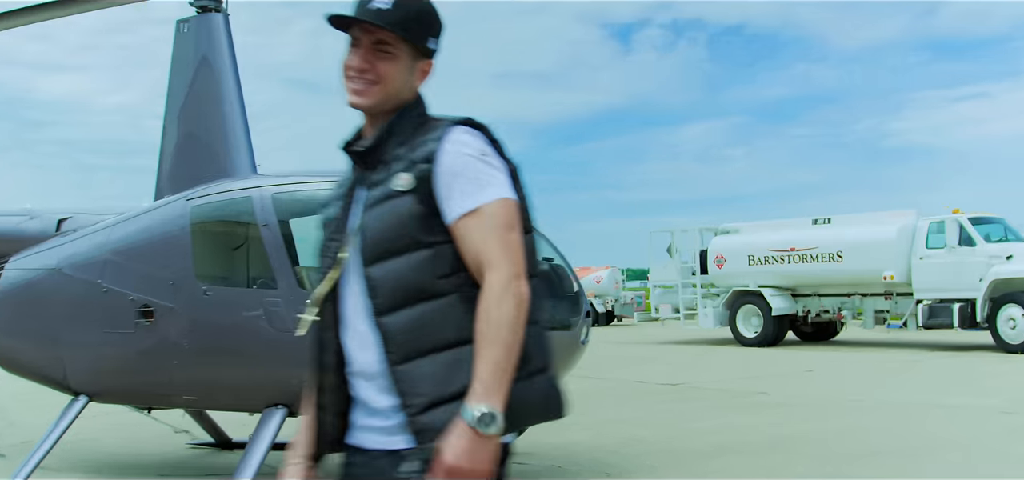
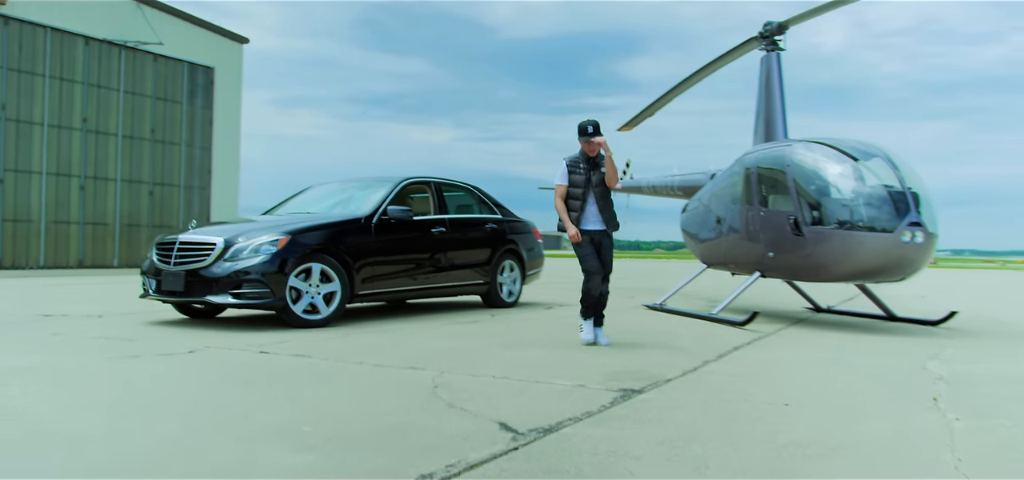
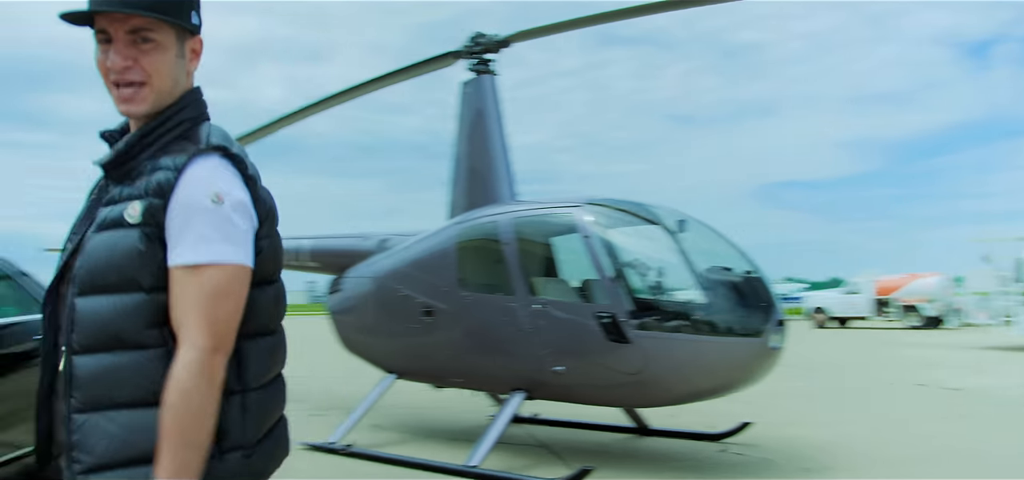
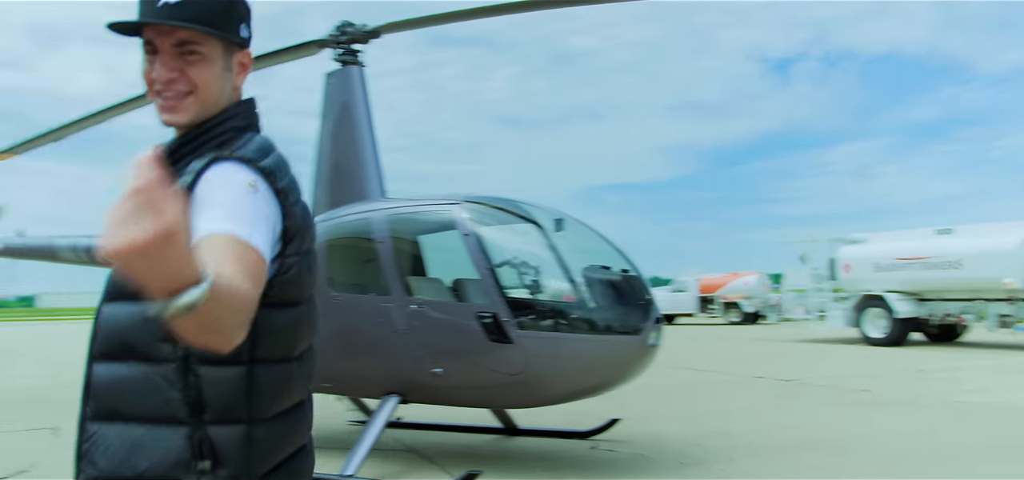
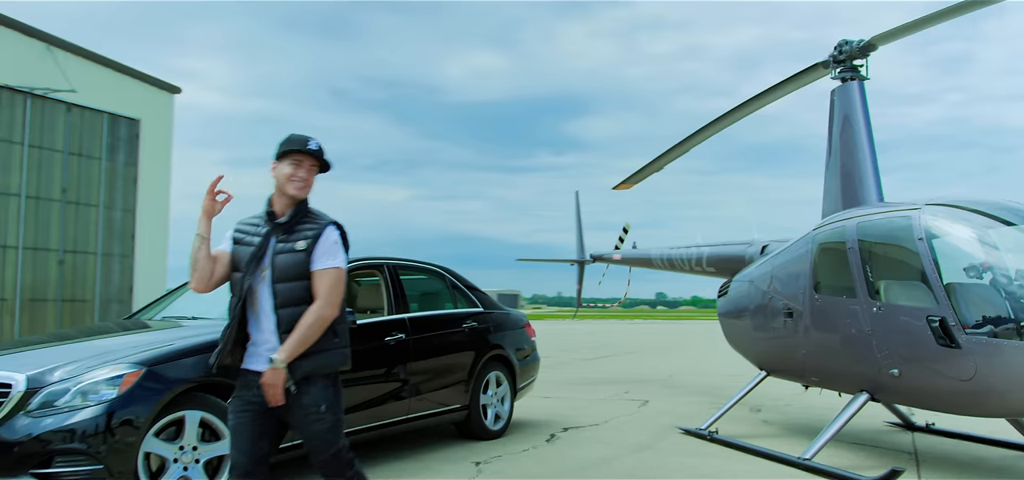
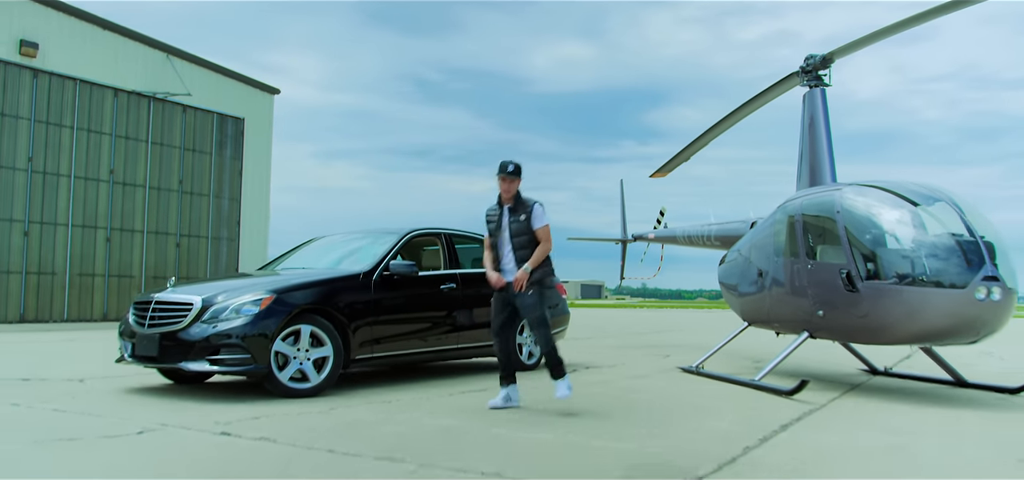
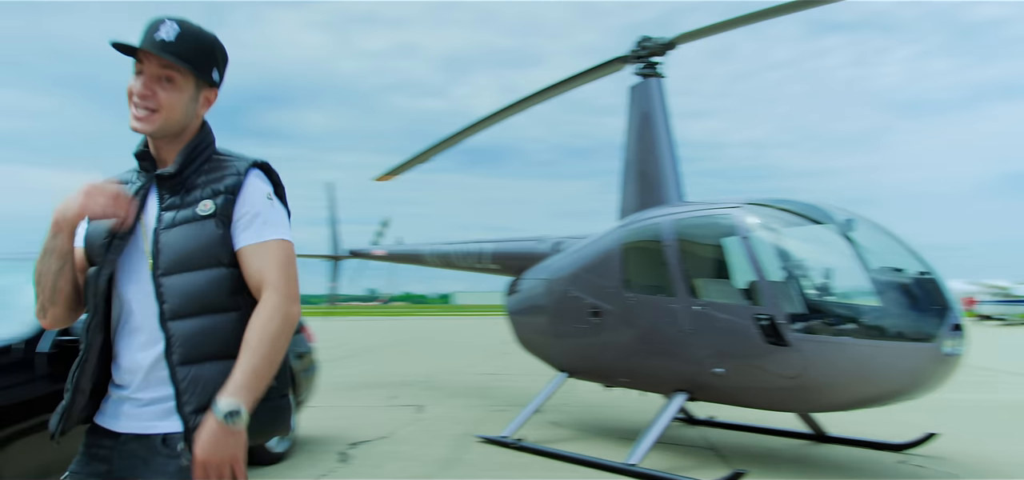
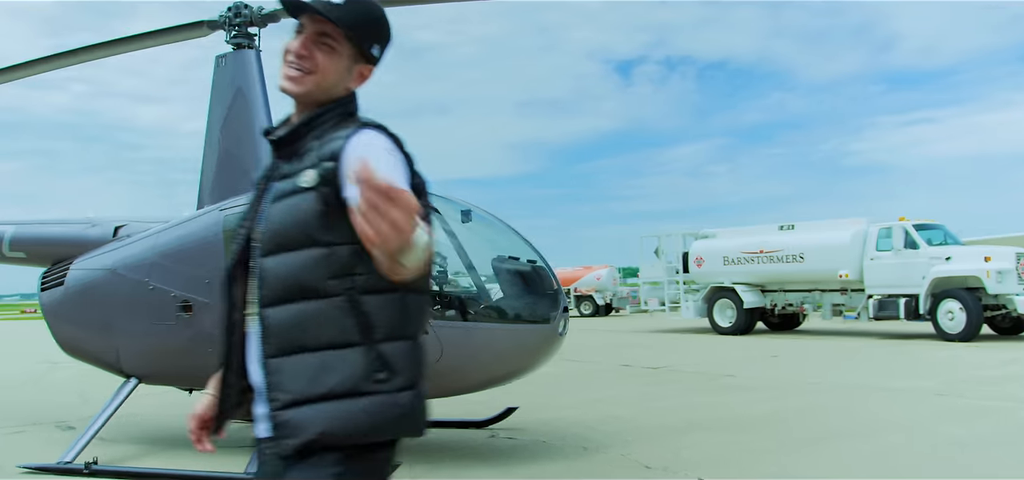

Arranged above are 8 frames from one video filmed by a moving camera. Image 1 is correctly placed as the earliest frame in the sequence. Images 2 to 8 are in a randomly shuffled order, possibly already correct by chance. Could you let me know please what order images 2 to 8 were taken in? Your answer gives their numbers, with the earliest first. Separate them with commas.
8, 4, 3, 7, 5, 6, 2
